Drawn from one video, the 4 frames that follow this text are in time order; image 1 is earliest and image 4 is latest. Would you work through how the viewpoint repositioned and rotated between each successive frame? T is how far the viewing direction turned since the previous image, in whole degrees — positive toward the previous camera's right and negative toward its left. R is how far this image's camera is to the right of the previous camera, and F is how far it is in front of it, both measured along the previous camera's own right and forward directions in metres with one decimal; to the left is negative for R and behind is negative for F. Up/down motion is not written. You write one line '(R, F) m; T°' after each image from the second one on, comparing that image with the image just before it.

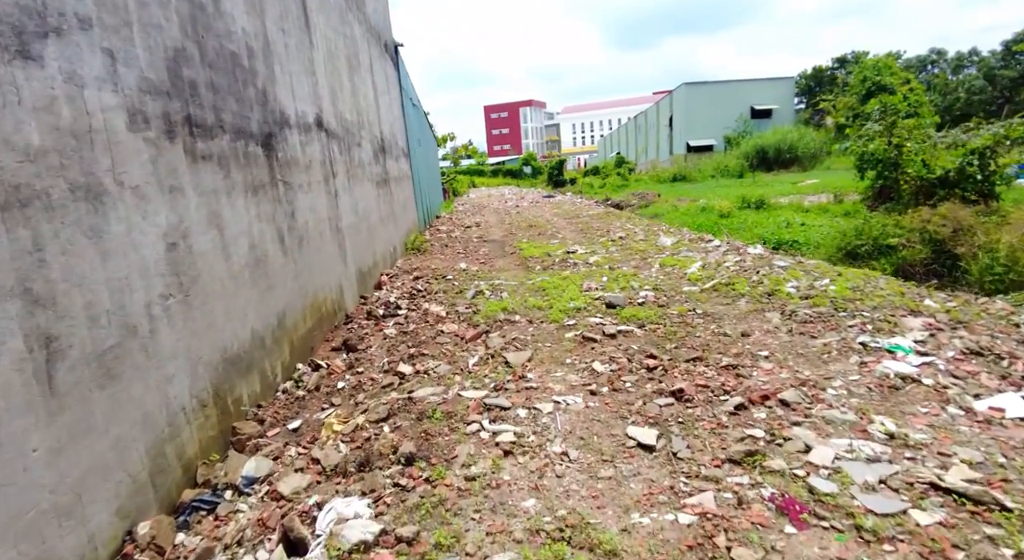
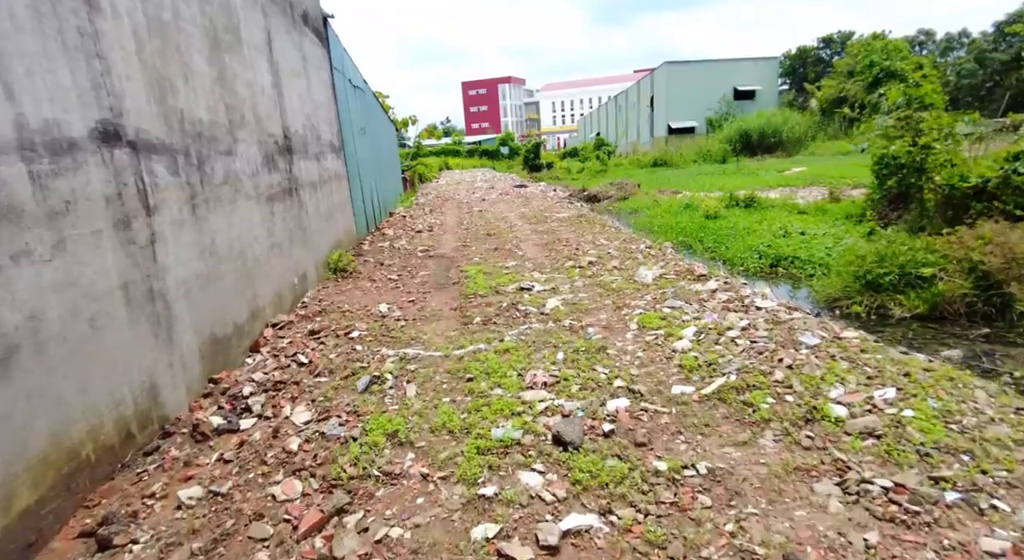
(+0.3, +1.3) m; +2°
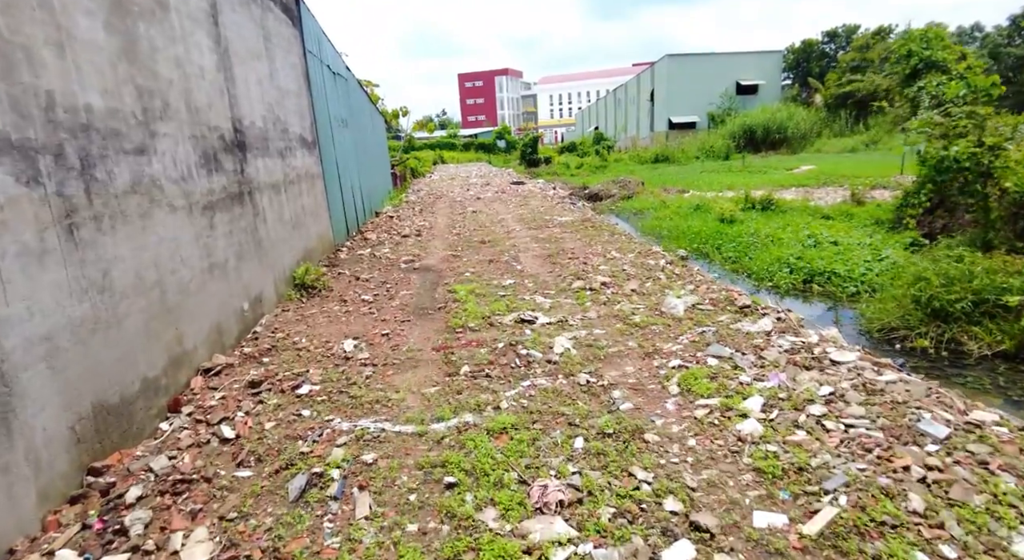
(0.0, +0.9) m; 0°
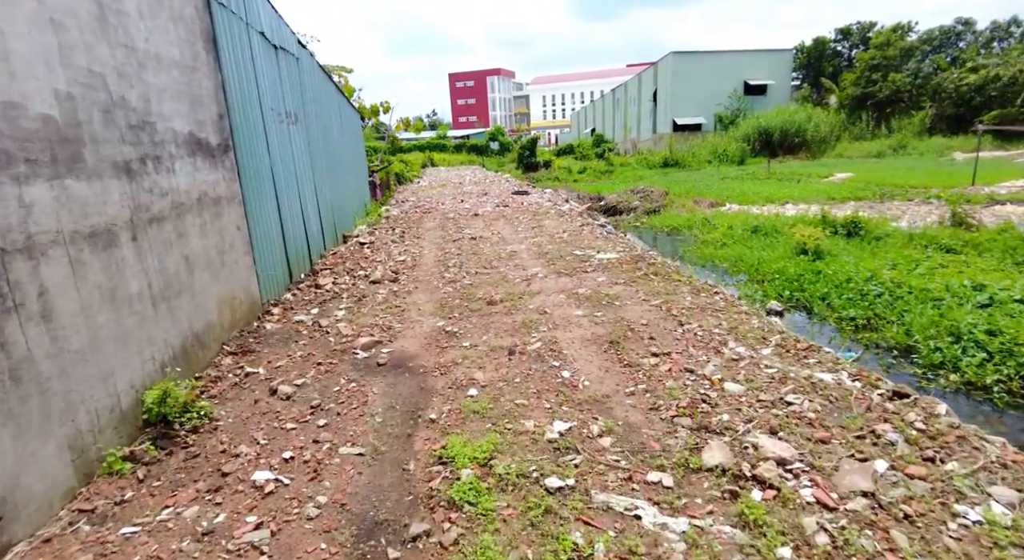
(-0.3, +2.5) m; +1°
